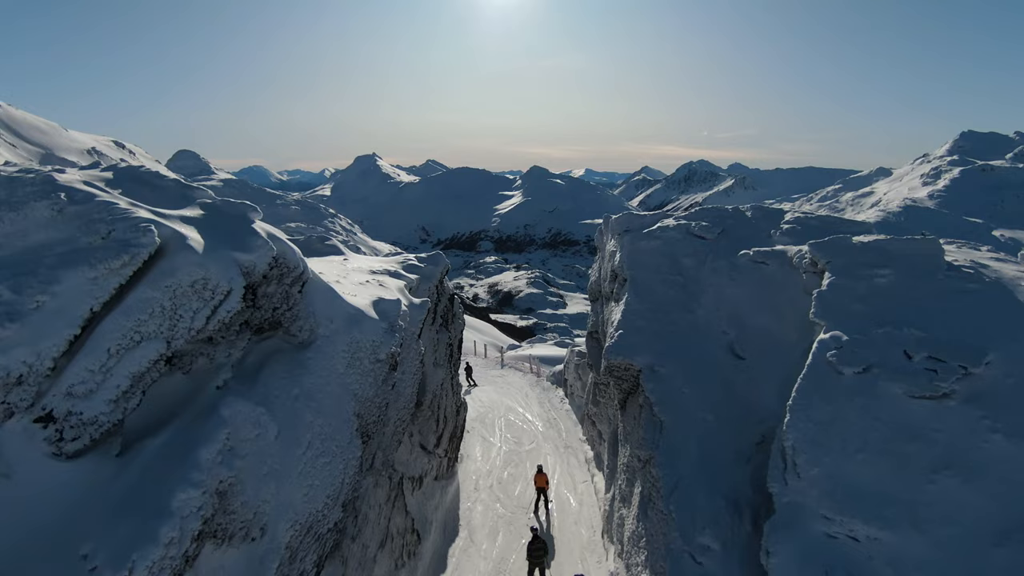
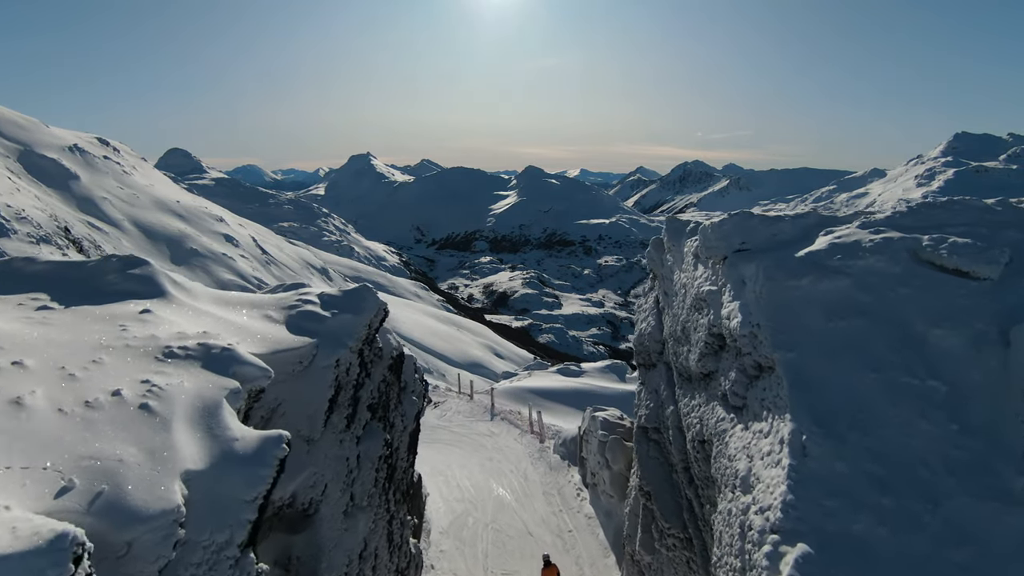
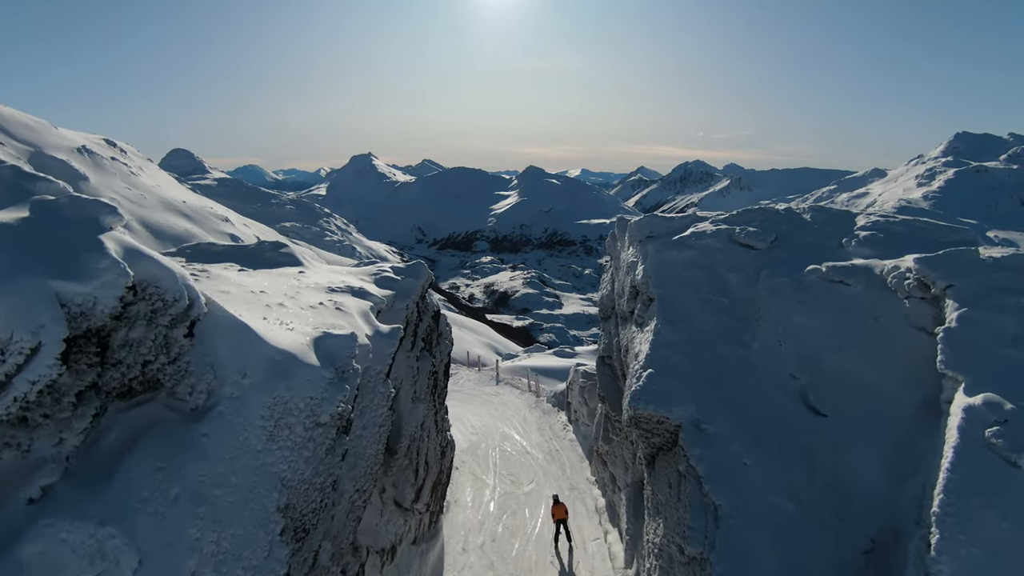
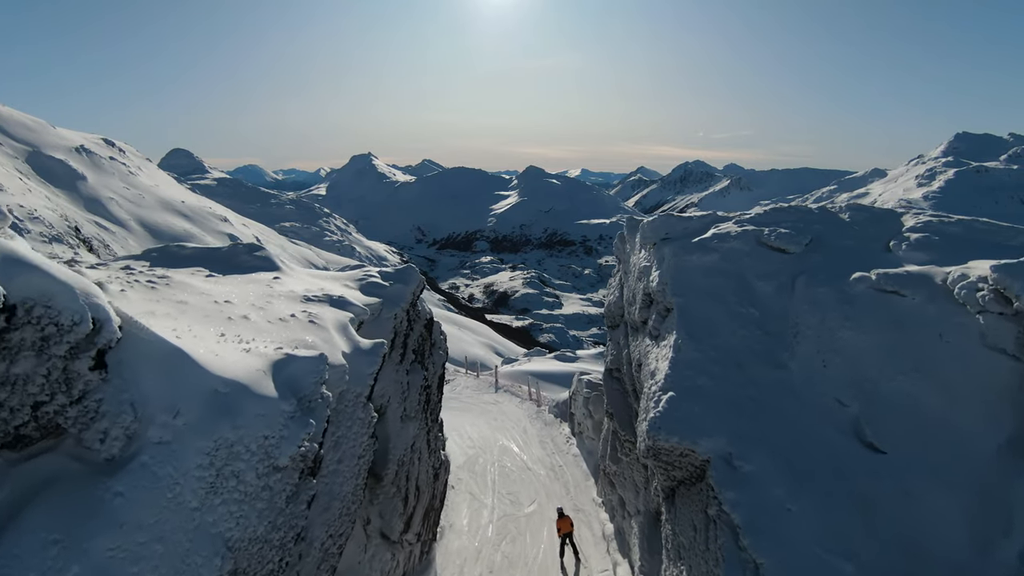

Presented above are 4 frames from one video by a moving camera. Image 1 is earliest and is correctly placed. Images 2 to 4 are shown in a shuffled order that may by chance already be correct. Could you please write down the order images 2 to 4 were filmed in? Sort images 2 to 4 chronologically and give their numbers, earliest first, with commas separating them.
3, 4, 2
